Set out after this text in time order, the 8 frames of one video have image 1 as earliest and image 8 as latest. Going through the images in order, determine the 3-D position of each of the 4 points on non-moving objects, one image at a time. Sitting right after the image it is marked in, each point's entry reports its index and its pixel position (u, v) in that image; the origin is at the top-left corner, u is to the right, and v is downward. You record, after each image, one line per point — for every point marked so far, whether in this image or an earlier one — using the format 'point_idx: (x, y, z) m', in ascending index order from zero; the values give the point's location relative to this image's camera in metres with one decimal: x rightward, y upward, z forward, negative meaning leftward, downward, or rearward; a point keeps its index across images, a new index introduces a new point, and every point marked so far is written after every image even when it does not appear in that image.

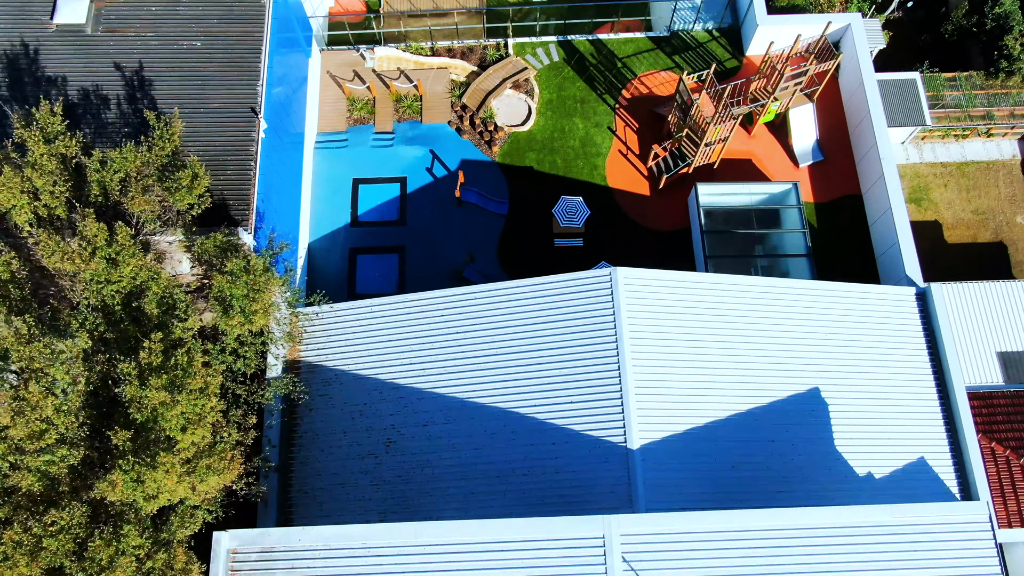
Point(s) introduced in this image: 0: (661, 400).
0: (+3.3, -2.4, +16.9) m
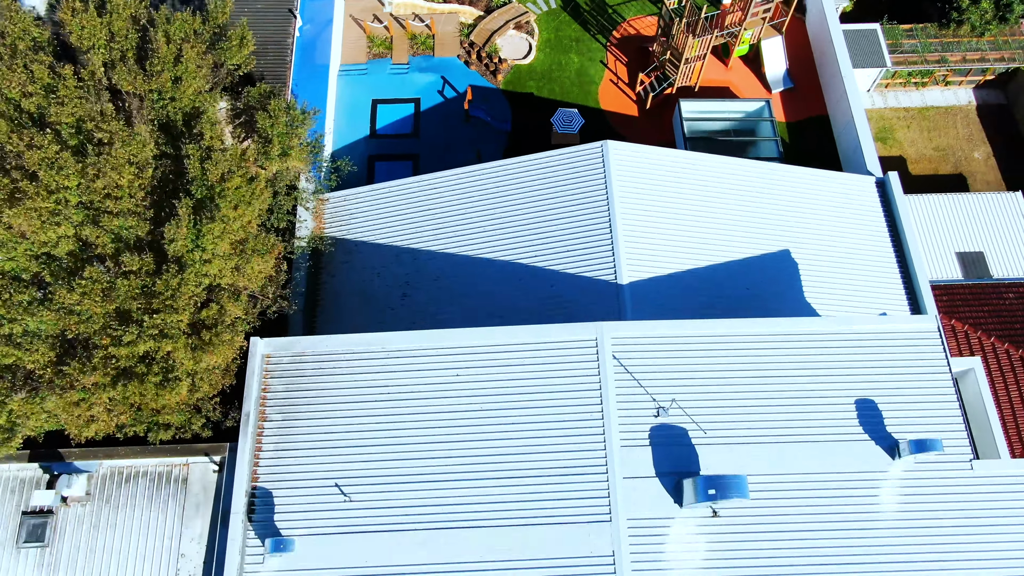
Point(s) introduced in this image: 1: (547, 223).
0: (+3.3, +1.2, +19.0) m
1: (+0.9, +1.7, +19.8) m
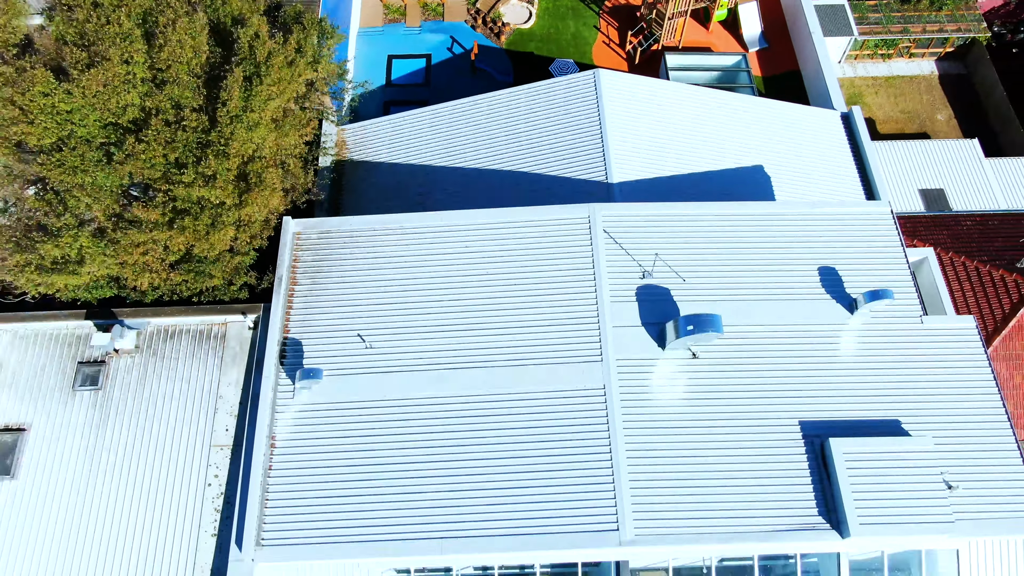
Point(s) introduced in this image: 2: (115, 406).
0: (+3.4, +4.0, +21.5) m
1: (+1.0, +4.4, +22.3) m
2: (-9.3, -2.7, +17.8) m
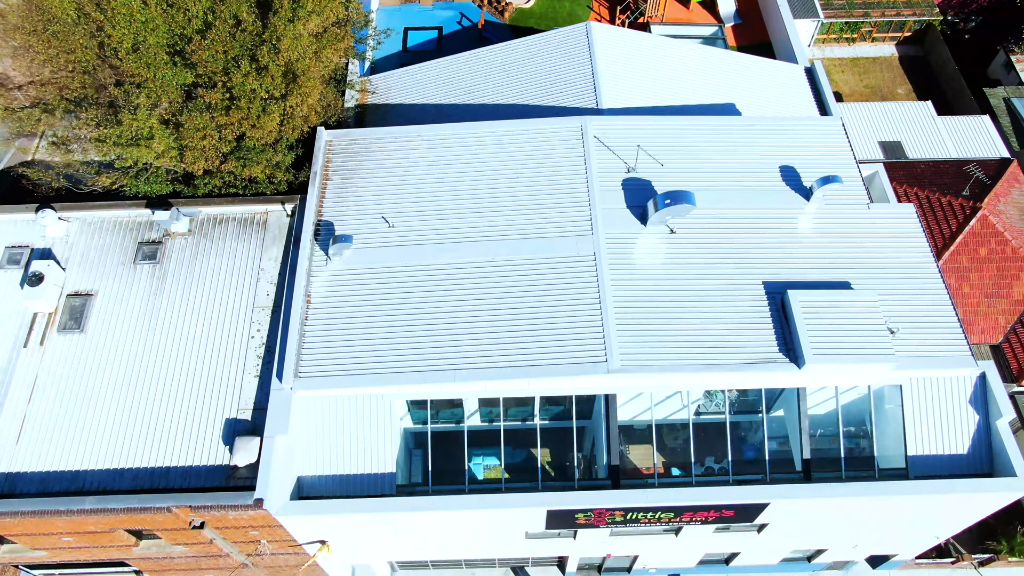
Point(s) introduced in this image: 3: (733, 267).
0: (+3.5, +6.7, +24.7) m
1: (+1.0, +7.1, +25.5) m
2: (-9.2, +0.3, +20.5) m
3: (+5.7, +0.6, +19.7) m
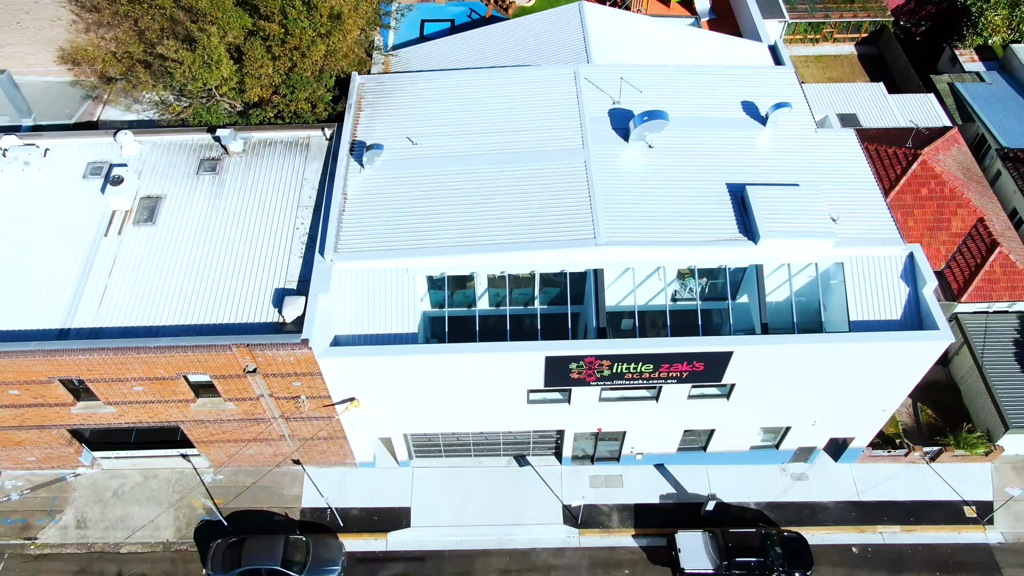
0: (+3.6, +9.3, +29.0) m
1: (+1.2, +9.6, +29.9) m
2: (-9.0, +3.3, +24.4) m
3: (+5.8, +3.6, +23.5) m
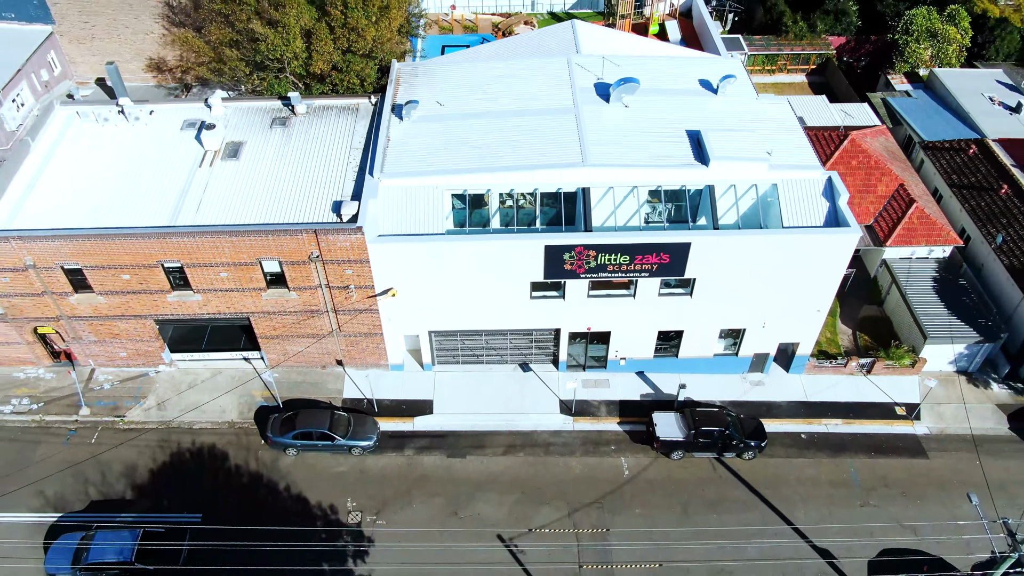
0: (+3.9, +11.5, +36.3) m
1: (+1.5, +11.7, +37.2) m
2: (-8.8, +6.2, +30.9) m
3: (+6.1, +6.5, +30.1) m
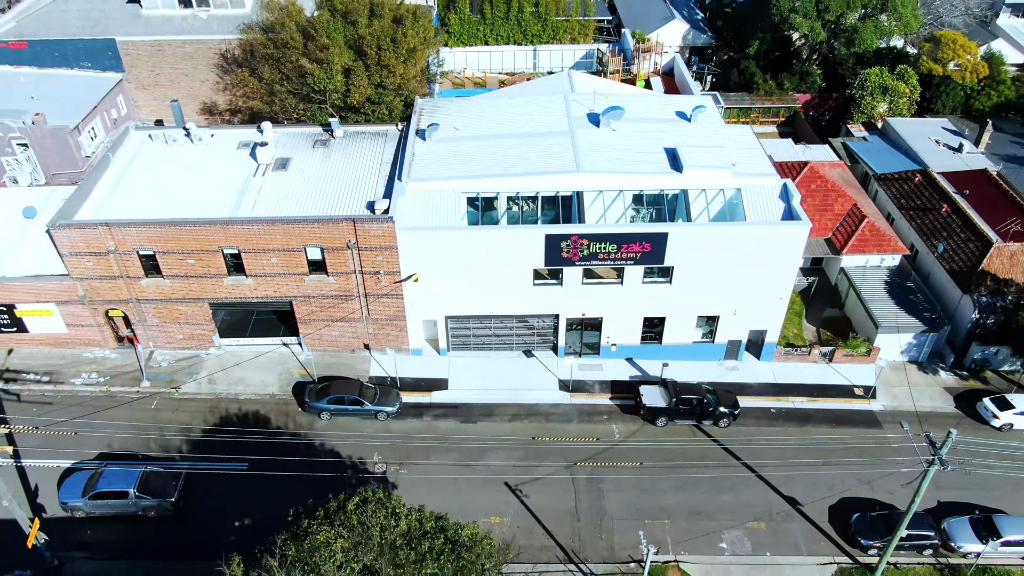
0: (+4.2, +11.0, +42.5) m
1: (+1.7, +11.1, +43.4) m
2: (-8.5, +6.5, +36.6) m
3: (+6.3, +6.8, +35.7) m
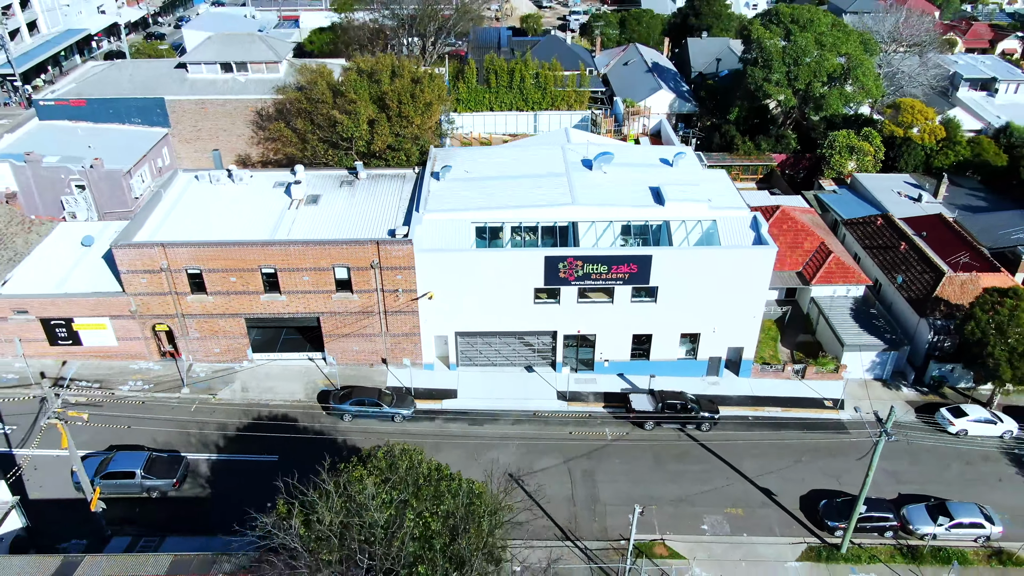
0: (+4.4, +9.1, +47.9) m
1: (+1.9, +9.1, +48.8) m
2: (-8.4, +5.3, +41.5) m
3: (+6.5, +5.7, +40.7) m
